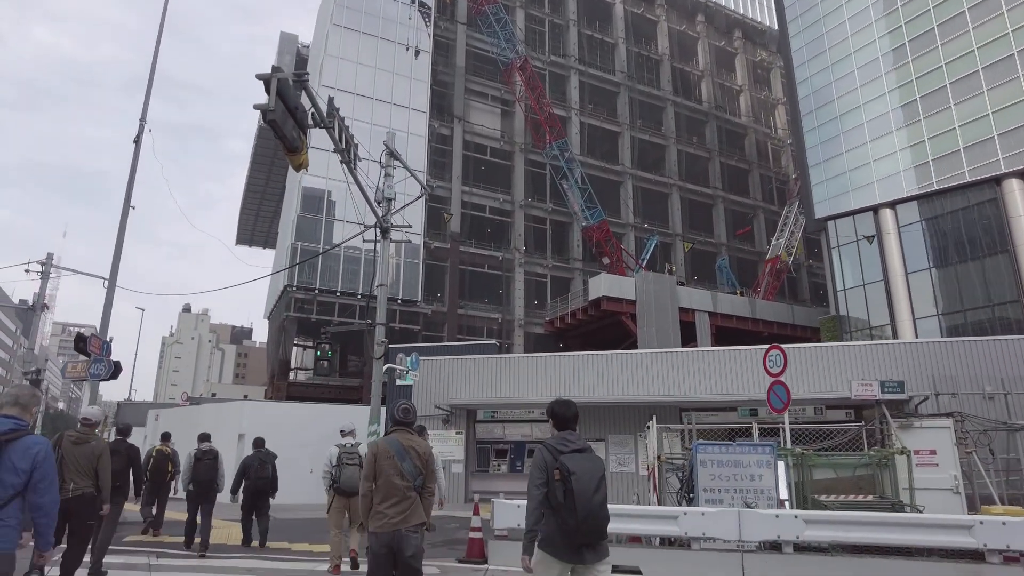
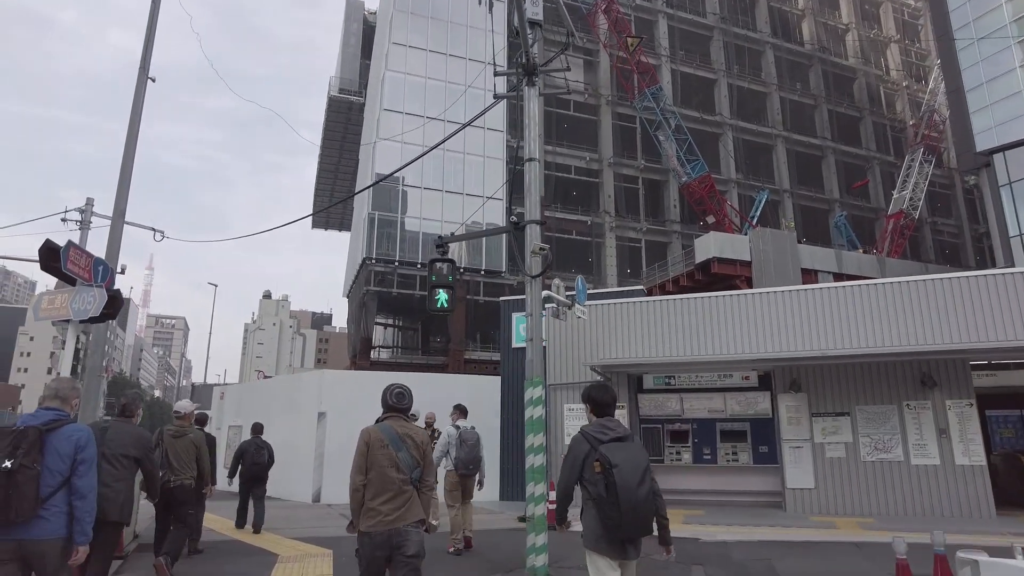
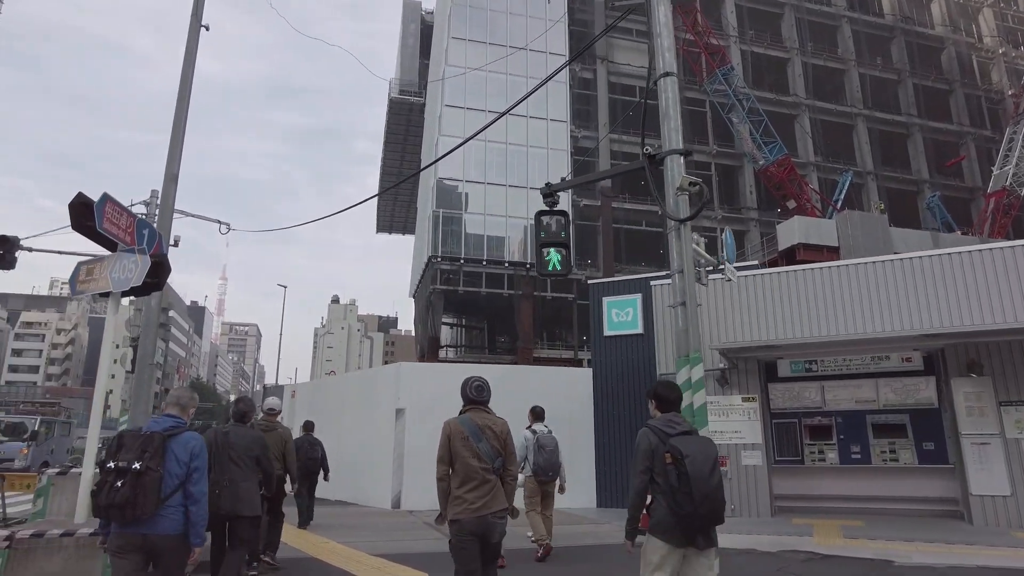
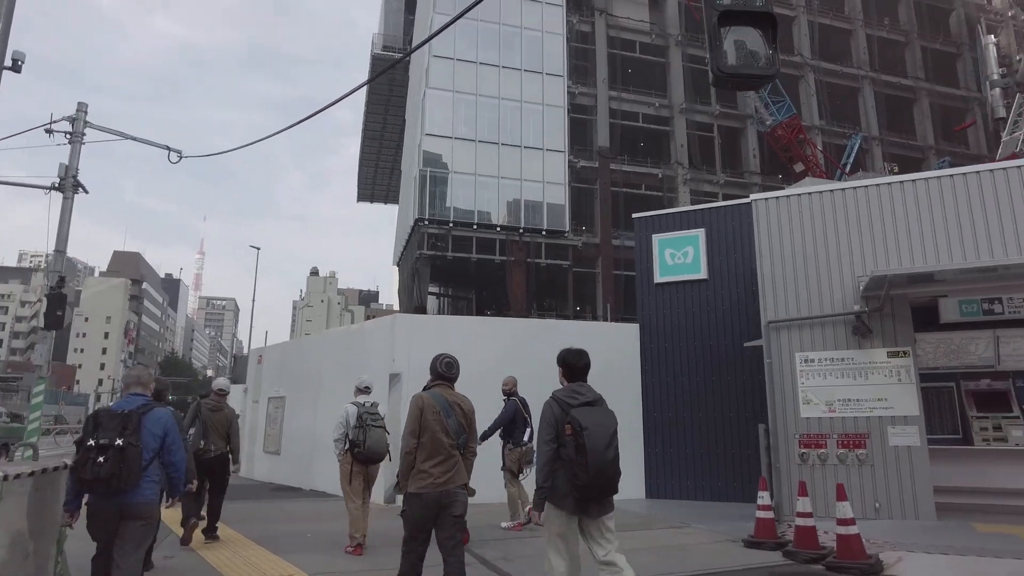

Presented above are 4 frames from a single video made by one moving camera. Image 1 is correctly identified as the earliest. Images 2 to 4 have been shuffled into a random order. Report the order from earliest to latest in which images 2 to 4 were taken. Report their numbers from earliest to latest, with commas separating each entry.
2, 3, 4
